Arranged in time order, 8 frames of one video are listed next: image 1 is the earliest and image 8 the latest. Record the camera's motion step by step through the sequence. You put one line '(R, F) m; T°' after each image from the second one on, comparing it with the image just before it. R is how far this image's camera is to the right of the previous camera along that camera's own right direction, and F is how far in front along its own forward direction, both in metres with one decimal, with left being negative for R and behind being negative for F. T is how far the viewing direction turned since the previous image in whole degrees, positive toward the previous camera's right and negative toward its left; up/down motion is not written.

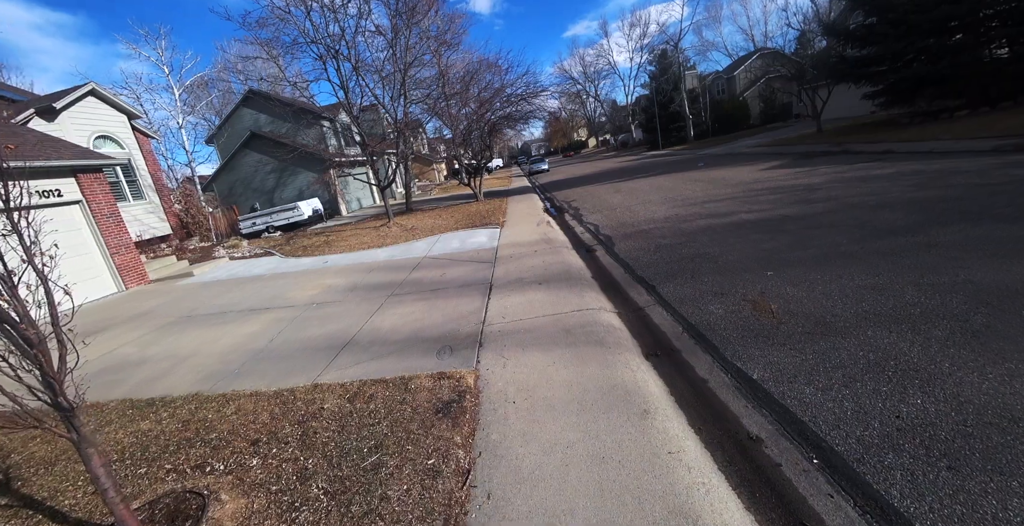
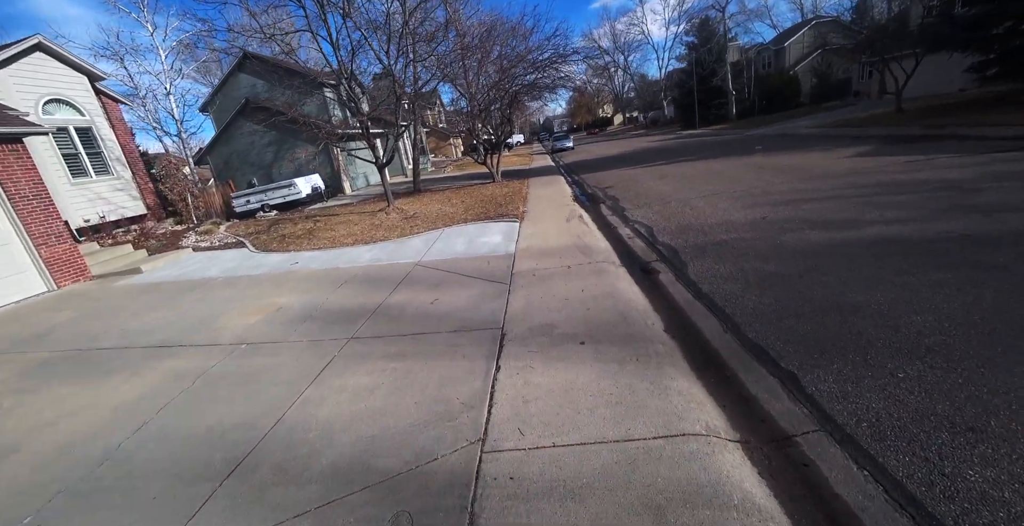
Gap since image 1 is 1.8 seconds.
(-0.1, +2.2) m; -2°
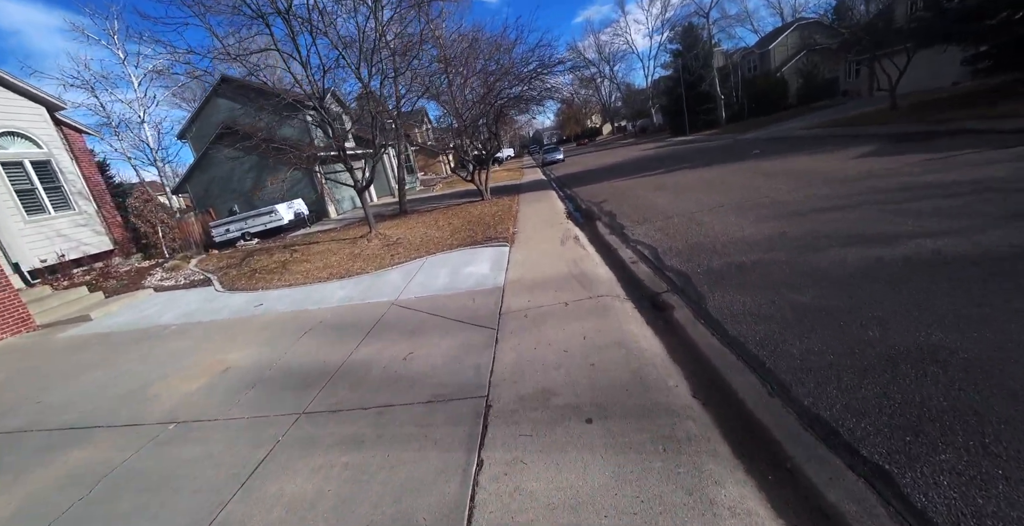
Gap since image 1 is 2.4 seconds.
(+0.1, +0.8) m; +1°
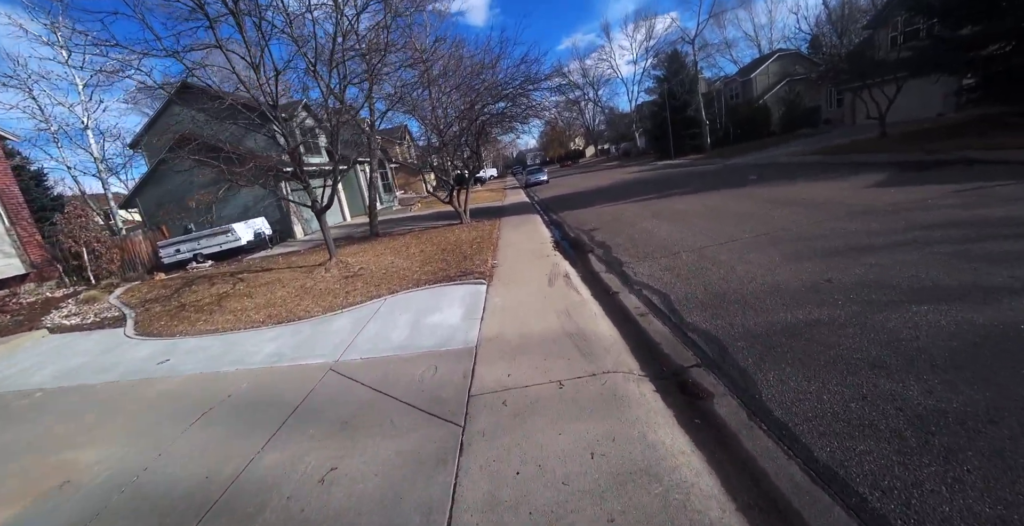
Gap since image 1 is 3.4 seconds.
(+0.1, +1.2) m; +2°
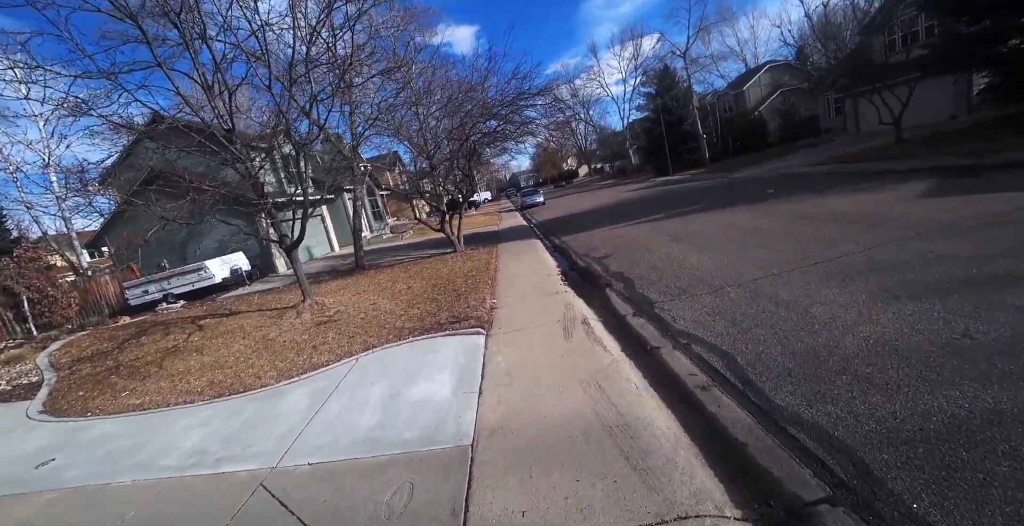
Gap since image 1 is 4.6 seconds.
(-0.1, +1.3) m; 0°
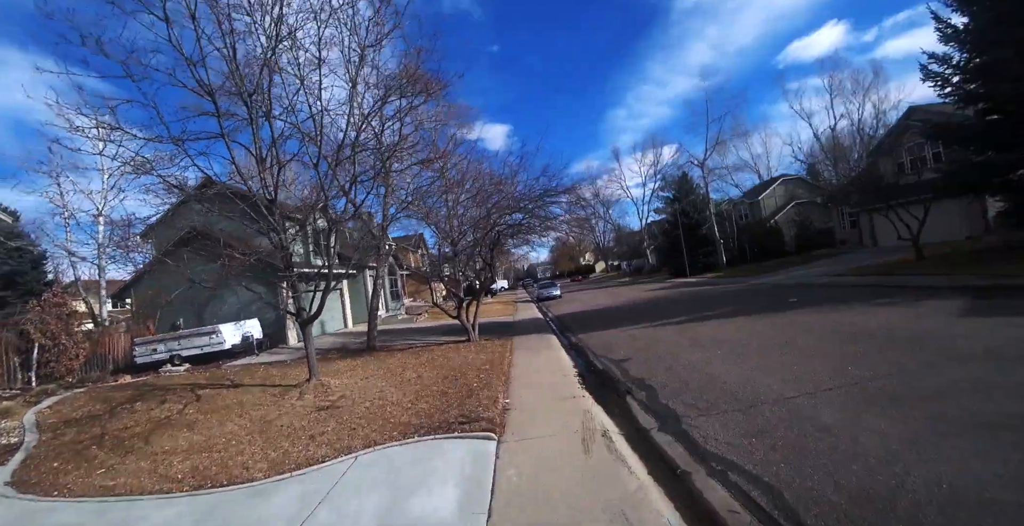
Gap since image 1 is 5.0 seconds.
(-0.1, +0.1) m; -2°
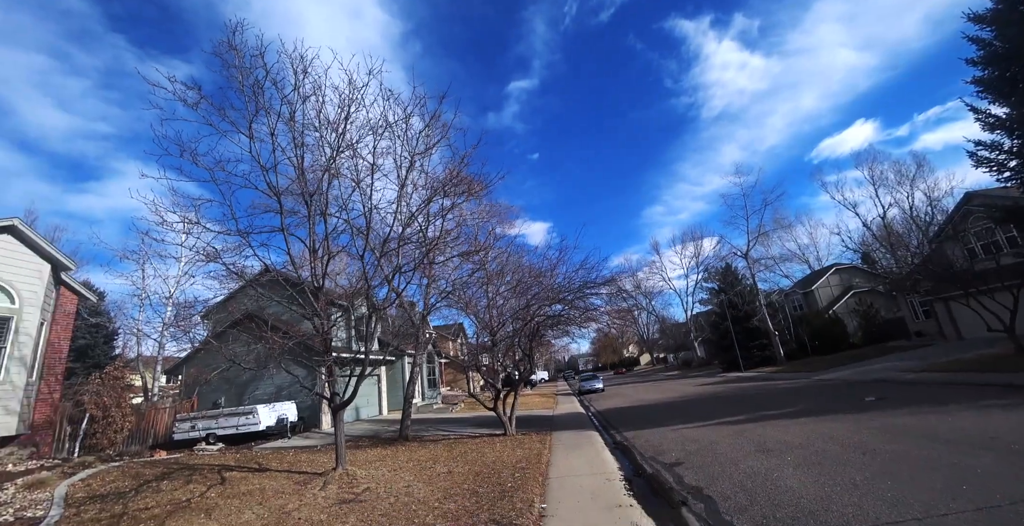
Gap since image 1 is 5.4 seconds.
(+0.1, +0.1) m; -6°
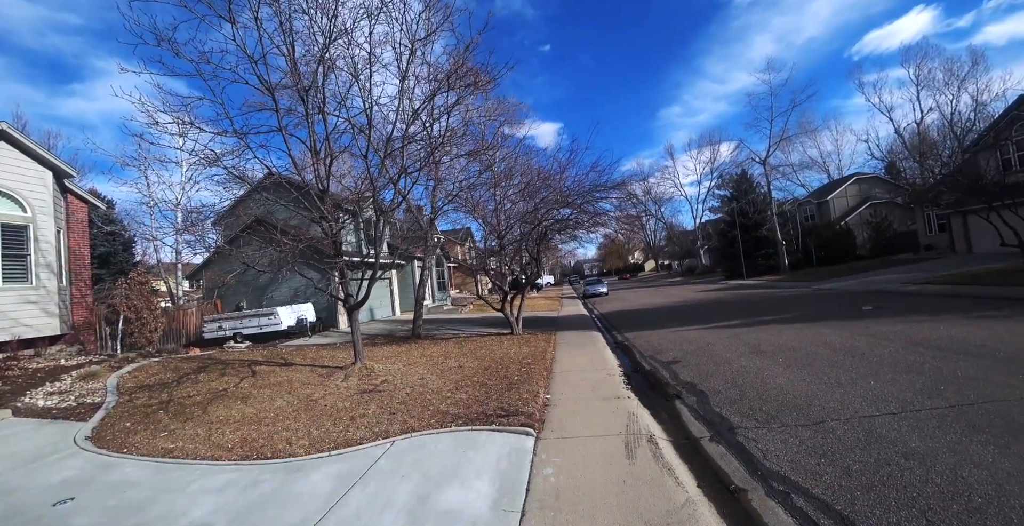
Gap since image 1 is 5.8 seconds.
(0.0, +0.1) m; -1°
